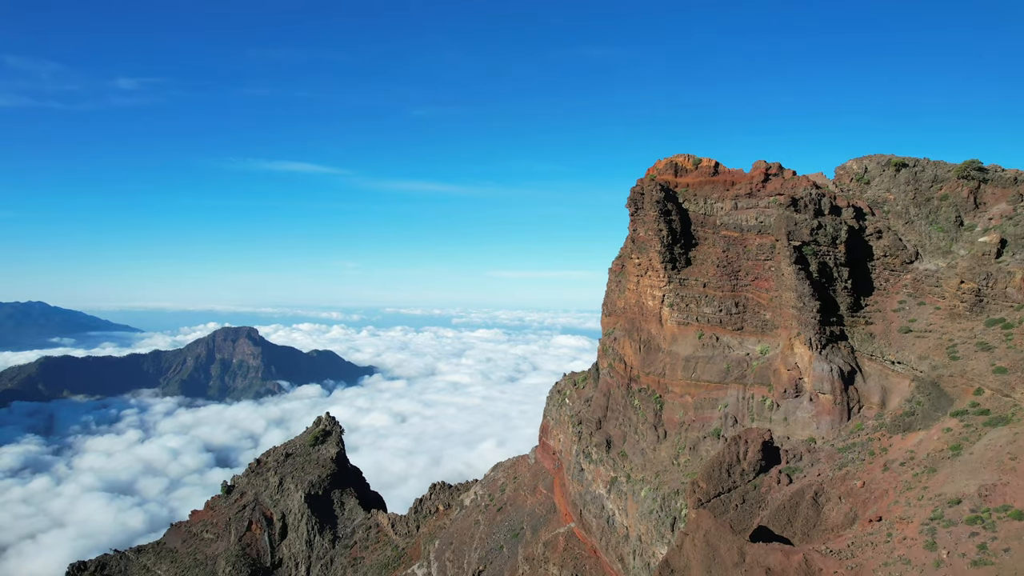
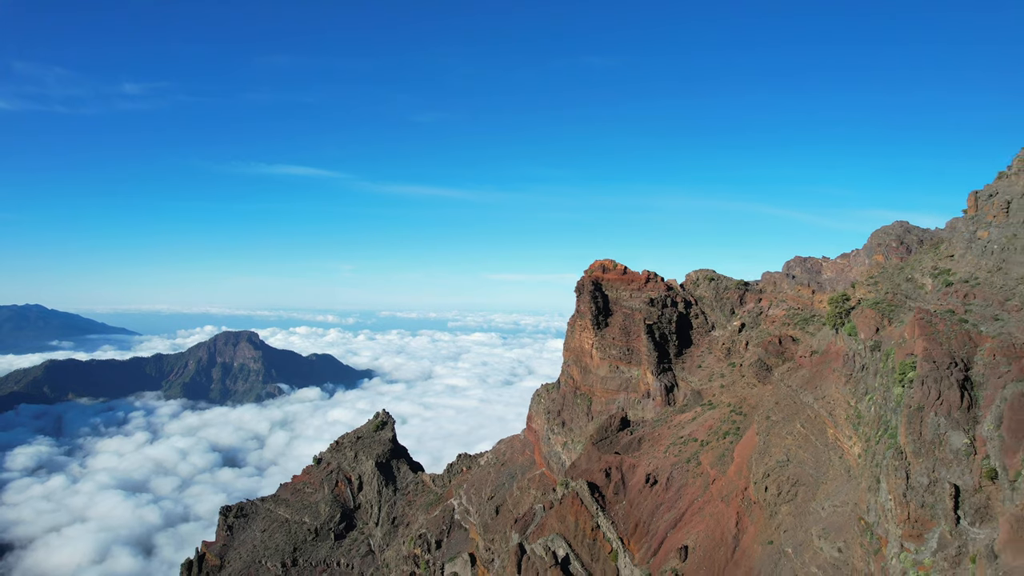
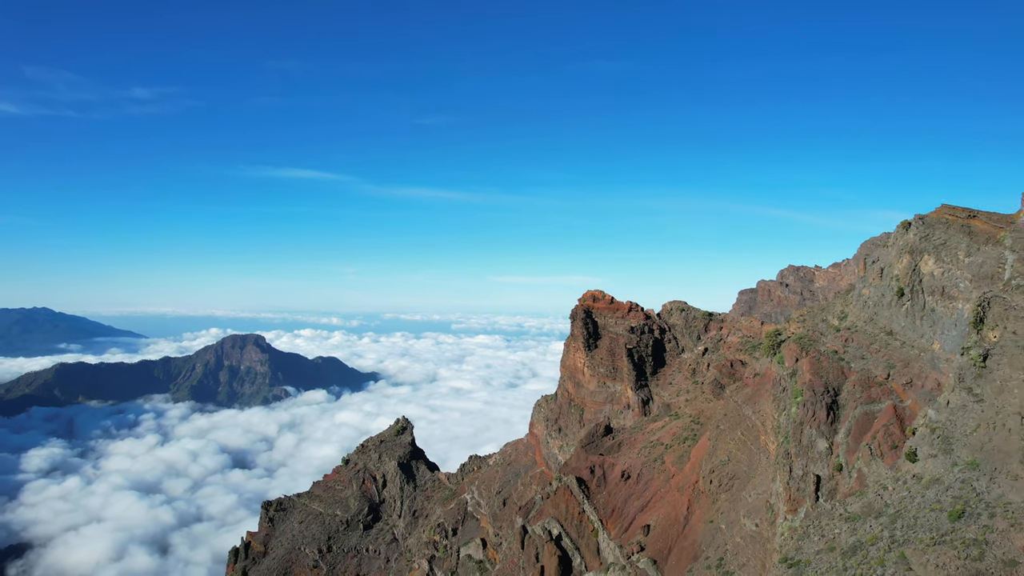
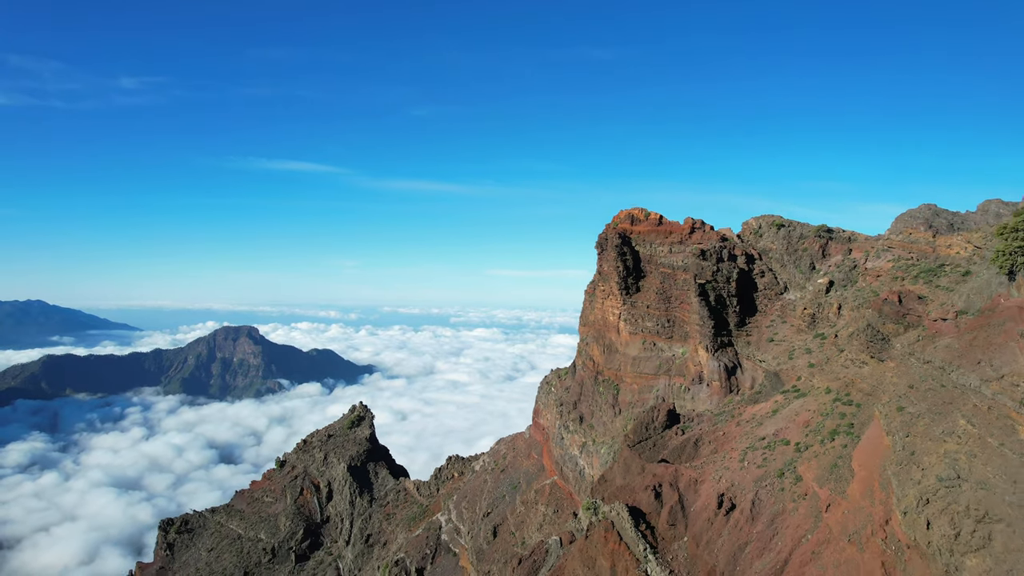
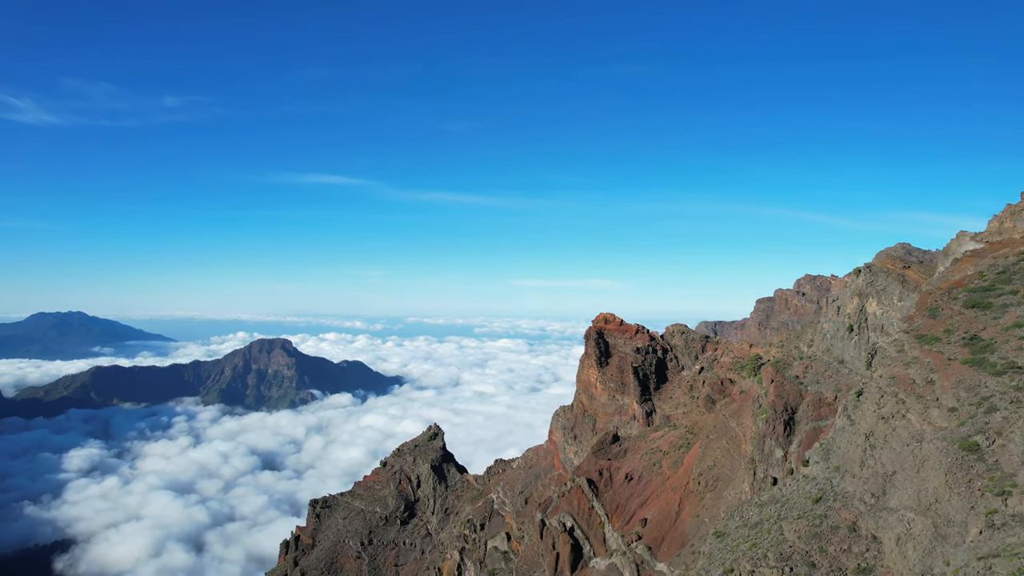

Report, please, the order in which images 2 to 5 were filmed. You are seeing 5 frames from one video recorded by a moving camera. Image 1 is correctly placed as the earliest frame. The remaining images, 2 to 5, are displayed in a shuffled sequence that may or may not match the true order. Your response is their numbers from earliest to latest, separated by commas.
4, 2, 3, 5
